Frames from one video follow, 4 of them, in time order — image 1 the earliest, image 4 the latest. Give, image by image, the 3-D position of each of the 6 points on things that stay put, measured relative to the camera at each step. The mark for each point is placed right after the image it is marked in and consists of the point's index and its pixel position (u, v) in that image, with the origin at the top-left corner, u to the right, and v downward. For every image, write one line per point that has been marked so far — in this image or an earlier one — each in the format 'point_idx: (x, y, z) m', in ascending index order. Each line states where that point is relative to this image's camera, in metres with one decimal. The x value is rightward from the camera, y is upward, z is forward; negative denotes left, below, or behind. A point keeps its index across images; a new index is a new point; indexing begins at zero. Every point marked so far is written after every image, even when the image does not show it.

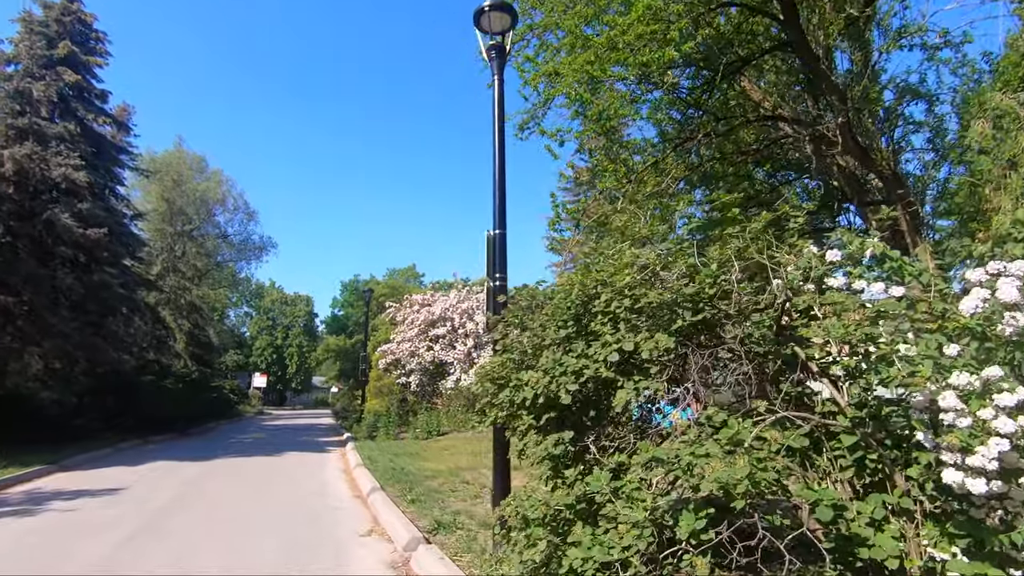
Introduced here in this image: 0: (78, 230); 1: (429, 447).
0: (-13.1, +1.7, +16.3) m
1: (-2.4, -4.5, +15.4) m
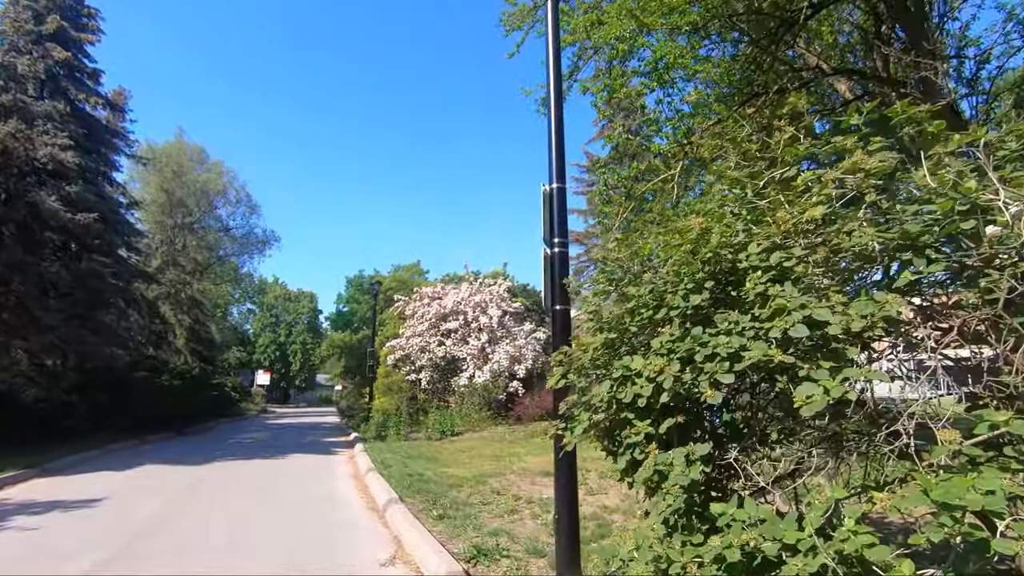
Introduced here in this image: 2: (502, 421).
0: (-12.4, +2.1, +15.2) m
1: (-1.8, -4.2, +14.1) m
2: (-0.4, -4.8, +19.8) m
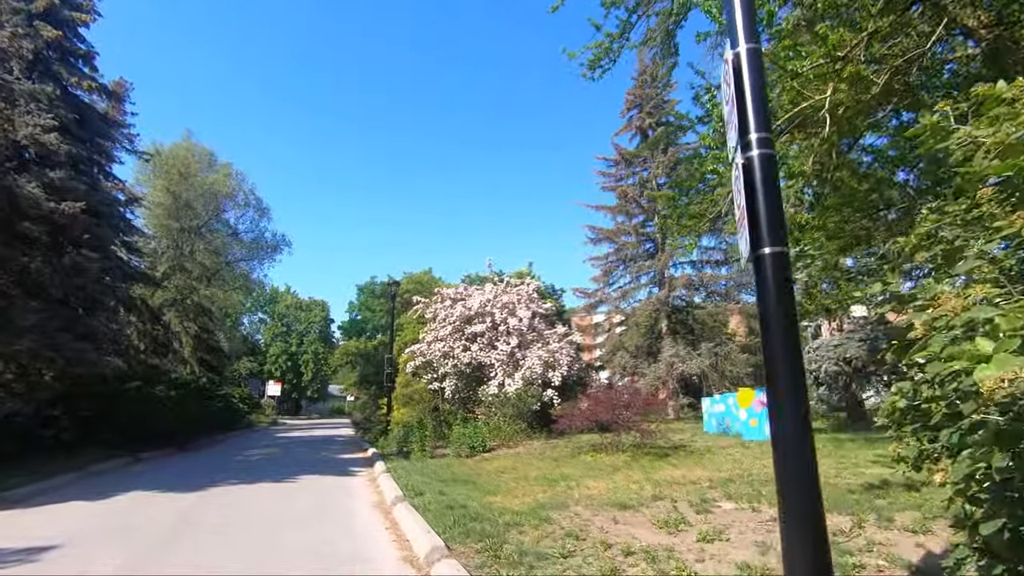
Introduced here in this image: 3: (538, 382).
0: (-11.4, +2.1, +13.4) m
1: (-0.7, -4.0, +12.1) m
2: (+0.8, -4.8, +17.7) m
3: (+0.9, -3.2, +18.7) m
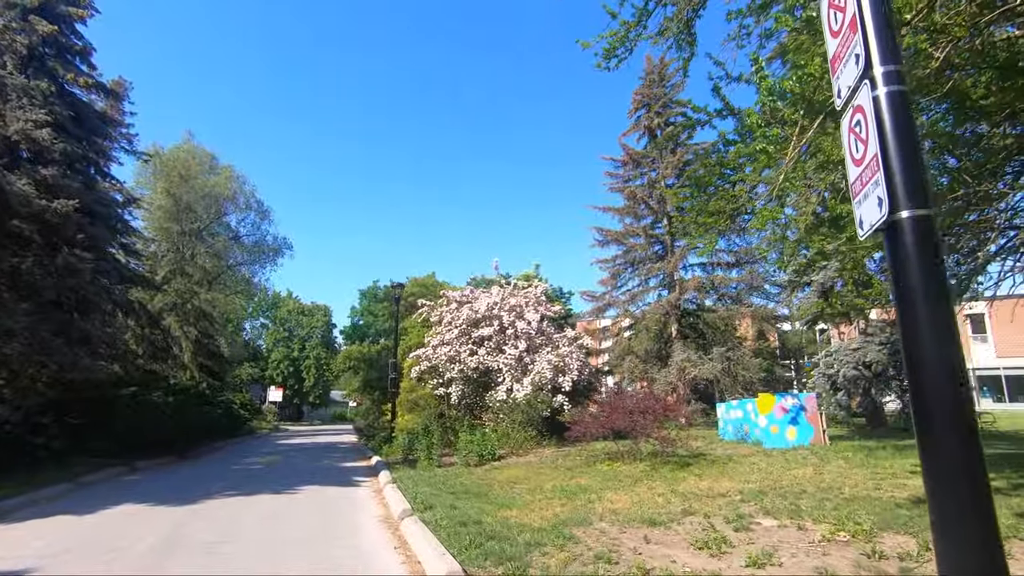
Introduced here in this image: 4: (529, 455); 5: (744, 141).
0: (-11.2, +2.1, +12.8) m
1: (-0.5, -4.0, +11.4) m
2: (+1.1, -4.8, +17.0) m
3: (+1.2, -3.3, +18.1) m
4: (+0.4, -4.6, +15.0) m
5: (+5.4, +3.4, +12.6) m
